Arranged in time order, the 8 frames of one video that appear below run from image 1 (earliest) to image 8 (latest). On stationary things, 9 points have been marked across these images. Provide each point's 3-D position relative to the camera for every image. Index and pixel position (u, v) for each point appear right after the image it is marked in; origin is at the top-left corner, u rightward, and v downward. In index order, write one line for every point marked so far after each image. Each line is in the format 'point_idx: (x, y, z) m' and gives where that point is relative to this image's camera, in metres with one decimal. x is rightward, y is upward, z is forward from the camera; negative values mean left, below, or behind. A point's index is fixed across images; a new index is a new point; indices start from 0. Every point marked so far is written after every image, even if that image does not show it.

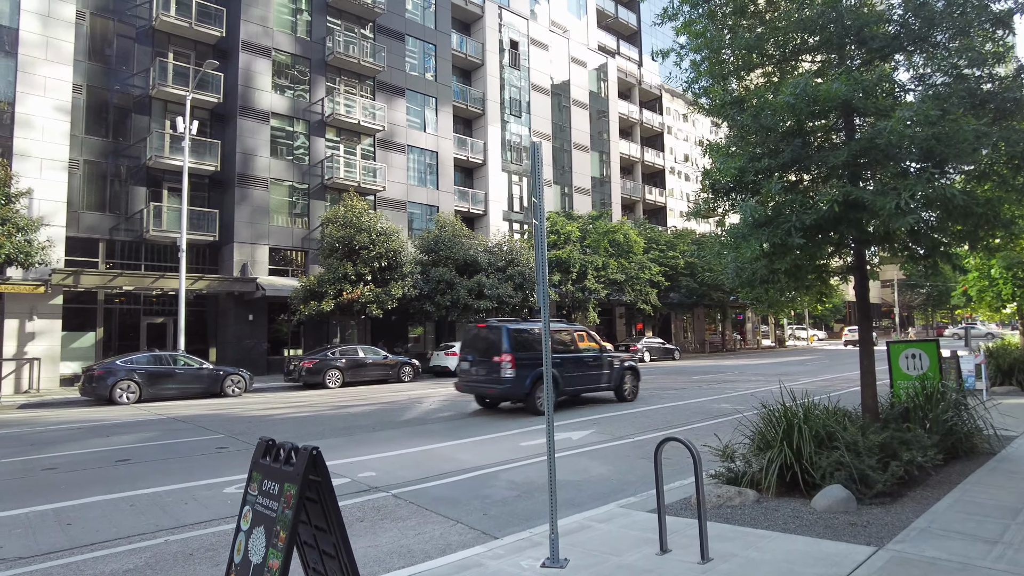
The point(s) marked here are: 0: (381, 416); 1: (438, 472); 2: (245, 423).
0: (-2.6, -2.5, +13.0) m
1: (-0.9, -2.2, +7.8) m
2: (-5.0, -2.5, +12.3) m
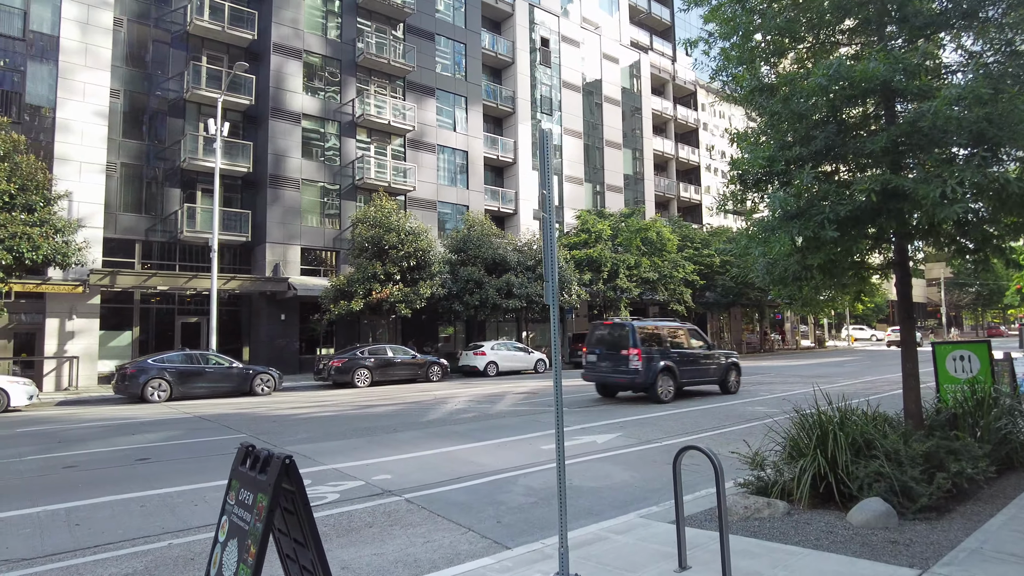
0: (-2.1, -2.5, +12.8) m
1: (-0.7, -2.2, +7.5) m
2: (-4.5, -2.5, +12.2) m
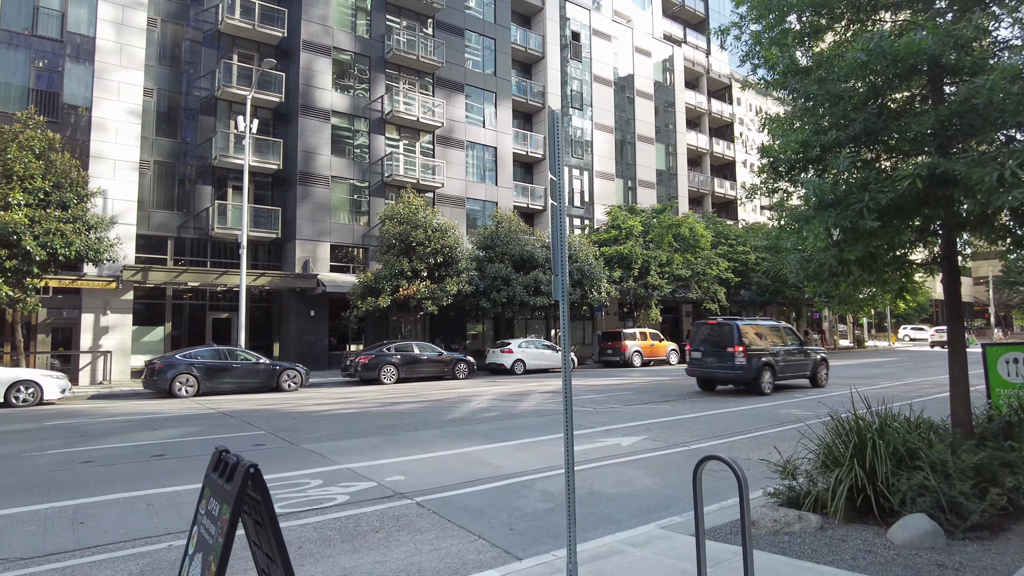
0: (-1.7, -2.4, +12.6) m
1: (-0.5, -2.1, +7.2) m
2: (-4.1, -2.4, +12.2) m
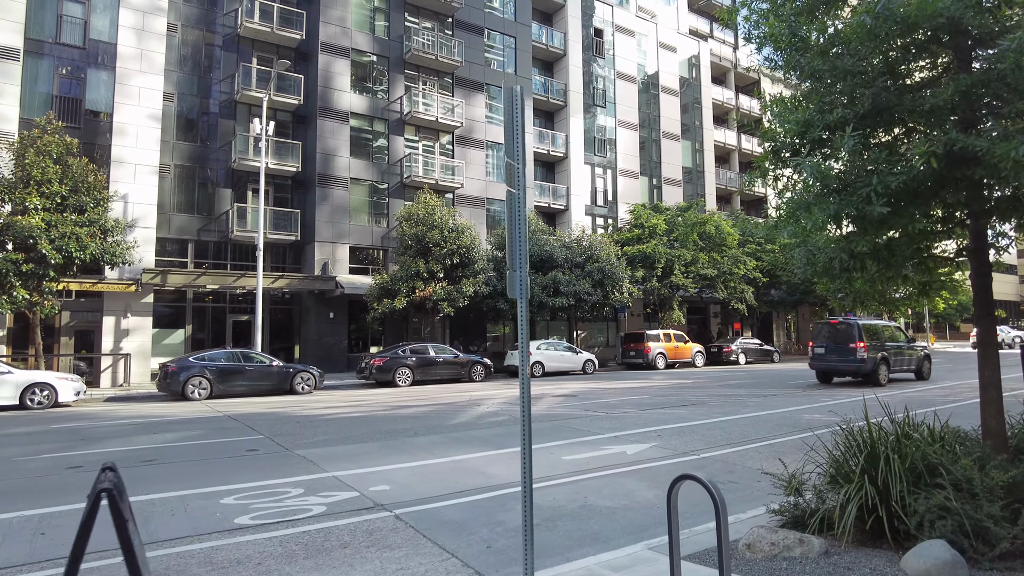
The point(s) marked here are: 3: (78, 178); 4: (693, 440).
0: (-1.5, -2.4, +12.3) m
1: (-0.6, -2.1, +6.8) m
2: (-4.0, -2.5, +11.9) m
3: (-11.7, +2.9, +17.7) m
4: (+2.6, -2.2, +9.4) m
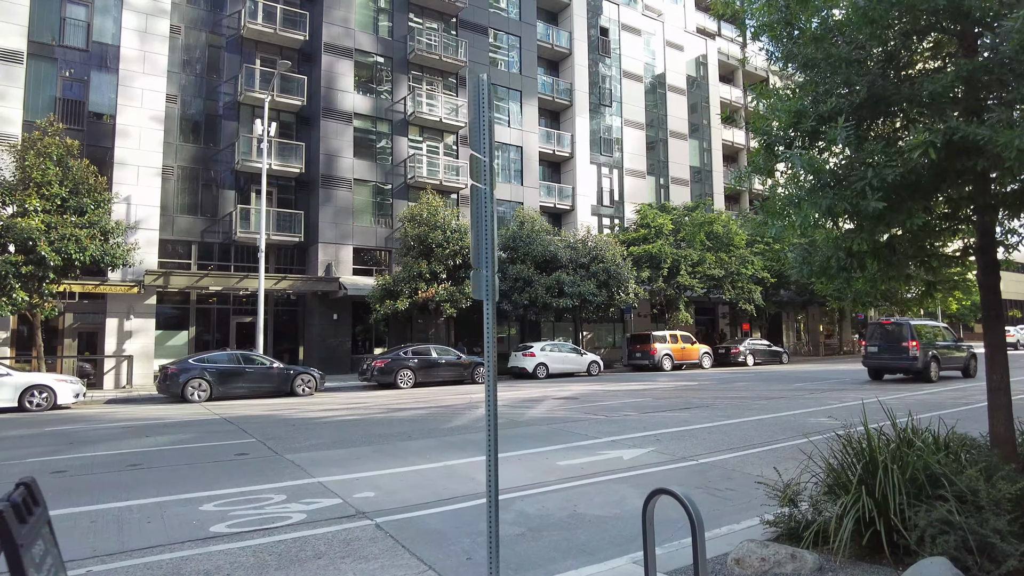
0: (-1.6, -2.5, +12.1) m
1: (-0.7, -2.1, +6.6) m
2: (-4.0, -2.5, +11.8) m
3: (-11.7, +2.9, +17.6) m
4: (+2.5, -2.2, +9.1) m
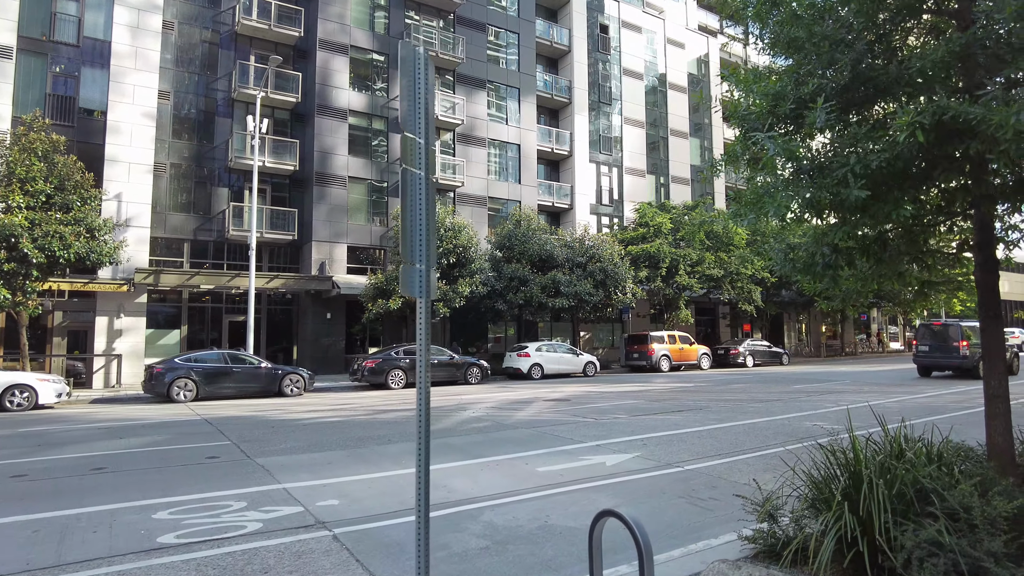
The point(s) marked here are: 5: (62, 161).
0: (-1.8, -2.4, +11.7) m
1: (-1.0, -2.1, +6.3) m
2: (-4.3, -2.5, +11.4) m
3: (-11.9, +3.0, +17.4) m
4: (+2.2, -2.2, +8.8) m
5: (-12.0, +3.4, +17.5) m
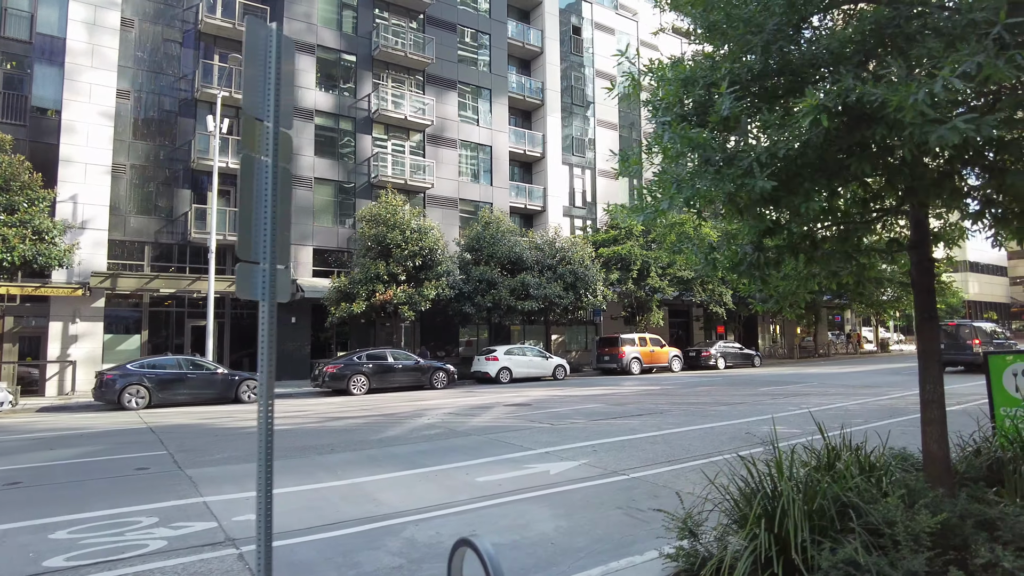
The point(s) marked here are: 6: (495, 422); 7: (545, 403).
0: (-2.6, -2.5, +11.3) m
1: (-1.6, -2.1, +5.9) m
2: (-5.1, -2.5, +11.0) m
3: (-12.8, +2.8, +16.8) m
4: (+1.5, -2.2, +8.5) m
5: (-13.0, +3.3, +16.8) m
6: (-0.3, -2.4, +12.0) m
7: (+0.7, -2.6, +14.6) m
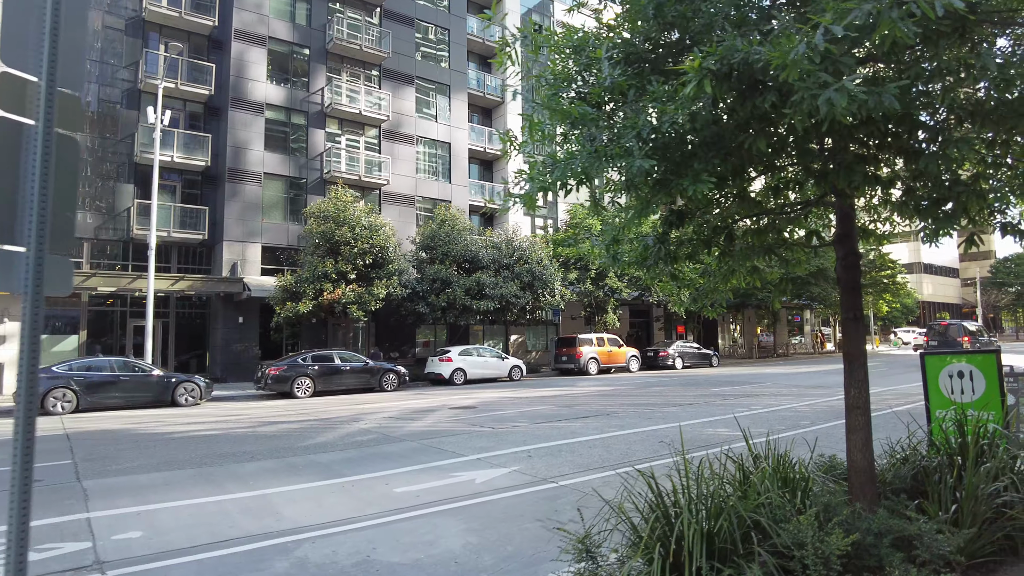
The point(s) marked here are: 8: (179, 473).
0: (-3.6, -2.4, +10.8) m
1: (-2.4, -2.1, +5.4) m
2: (-6.1, -2.5, +10.3) m
3: (-14.1, +2.9, +15.7) m
4: (+0.6, -2.2, +8.1) m
5: (-14.2, +3.3, +15.8) m
6: (-1.4, -2.4, +11.5) m
7: (-0.4, -2.5, +14.2) m
8: (-4.1, -2.3, +8.1) m
